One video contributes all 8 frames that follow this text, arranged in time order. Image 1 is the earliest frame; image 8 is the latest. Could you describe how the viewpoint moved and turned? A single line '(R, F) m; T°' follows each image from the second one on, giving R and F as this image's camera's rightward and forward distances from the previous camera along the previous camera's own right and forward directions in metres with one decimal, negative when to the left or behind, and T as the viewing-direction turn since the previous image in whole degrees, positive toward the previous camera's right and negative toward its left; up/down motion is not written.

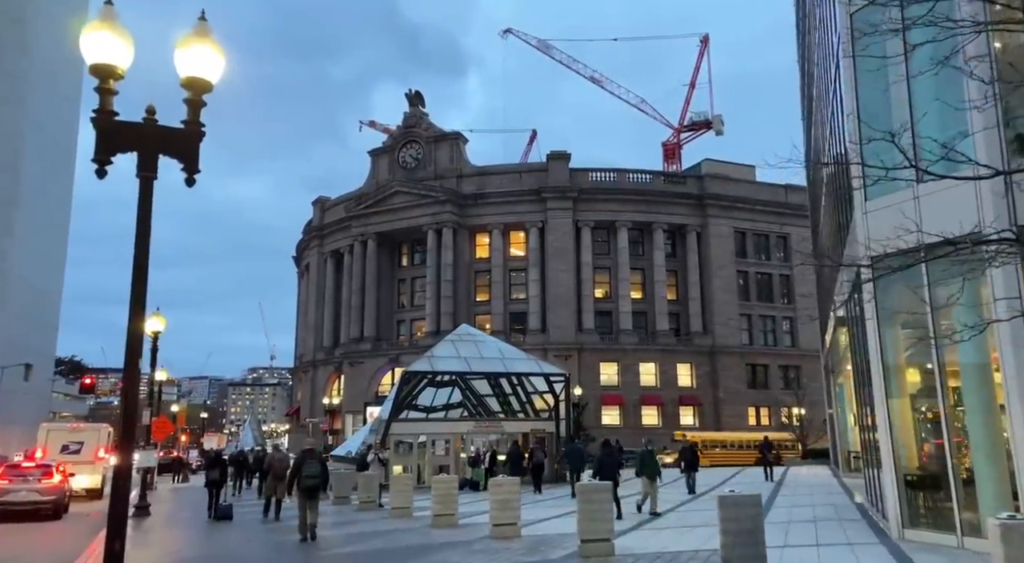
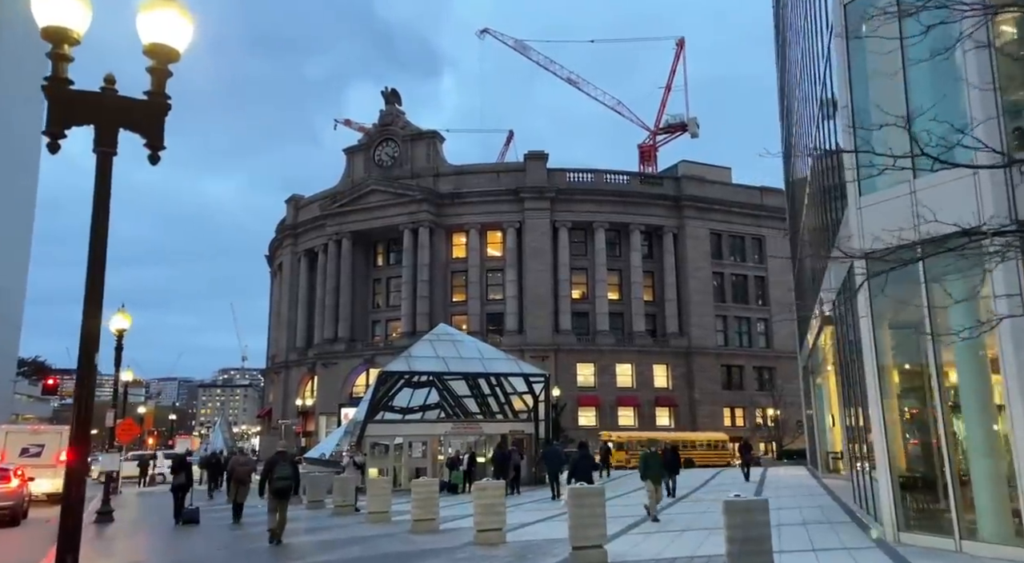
(-0.2, +0.5) m; +2°
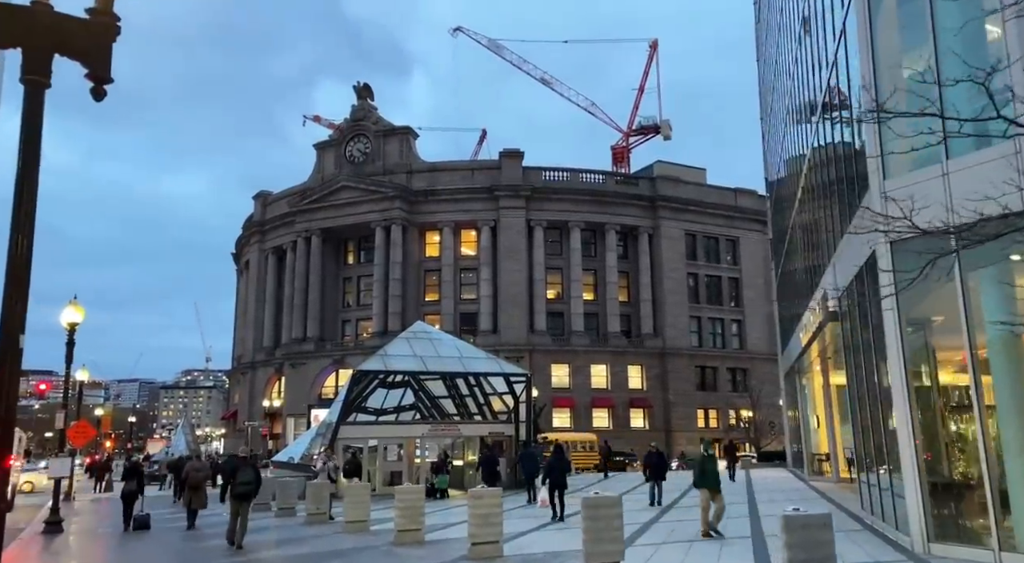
(-0.4, +1.2) m; +2°
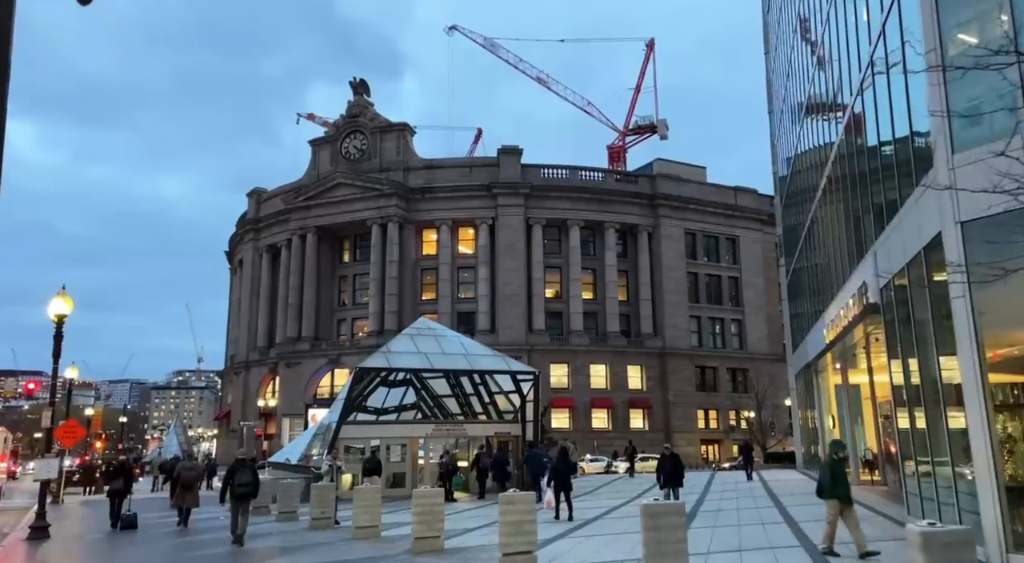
(-0.5, +1.1) m; 0°
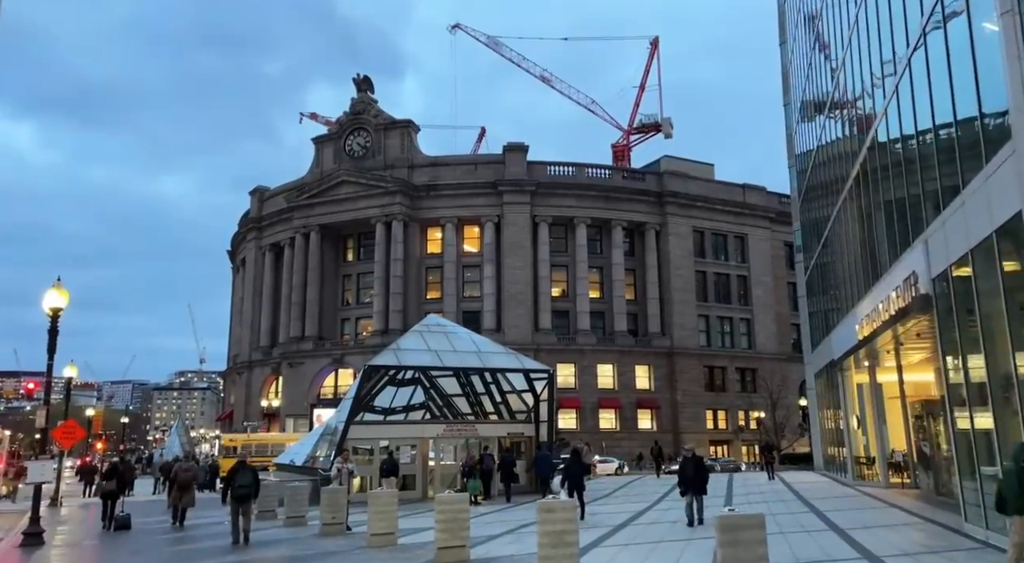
(-0.4, +1.0) m; 0°
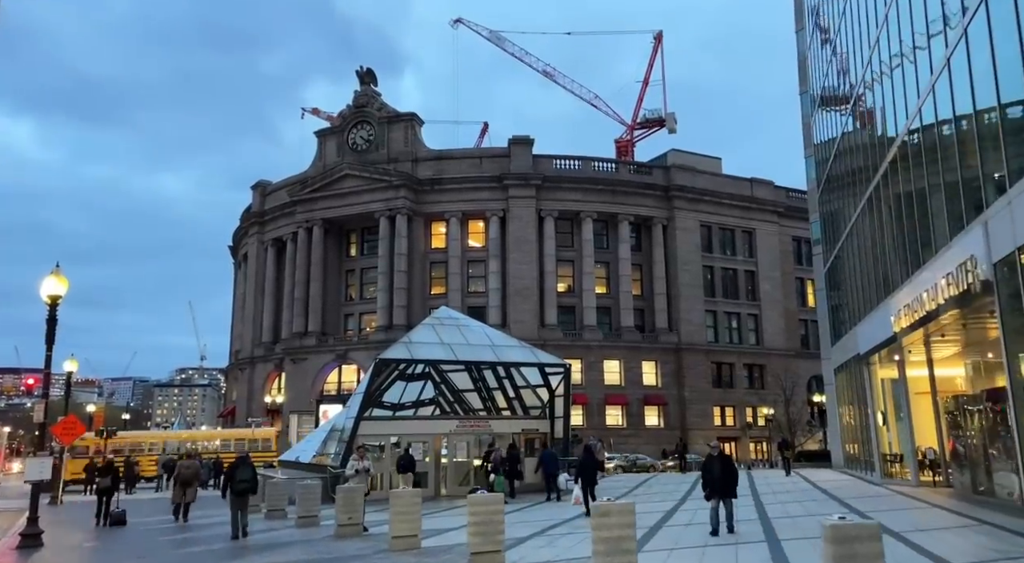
(-0.5, +0.9) m; 0°
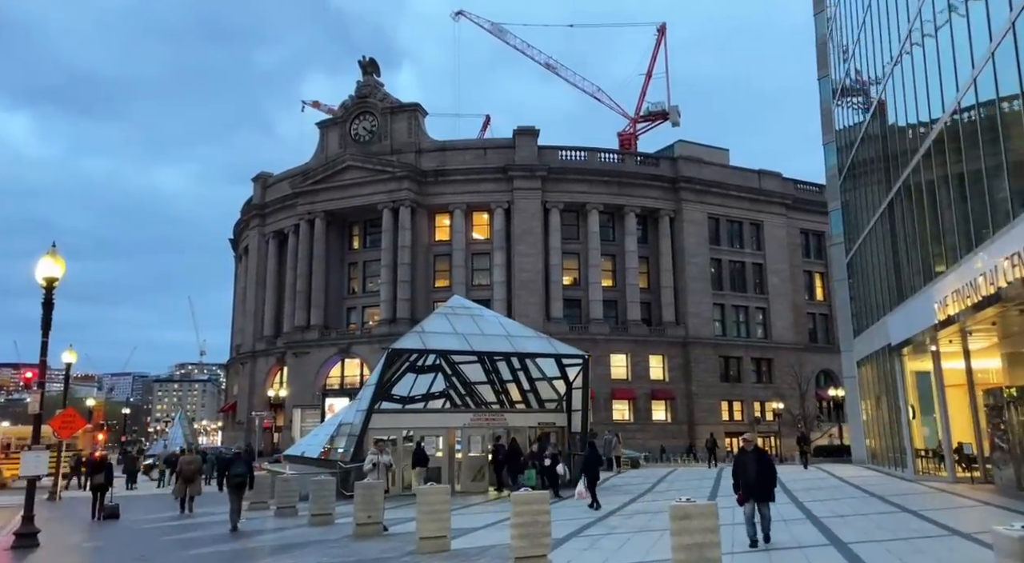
(-0.5, +1.0) m; 0°
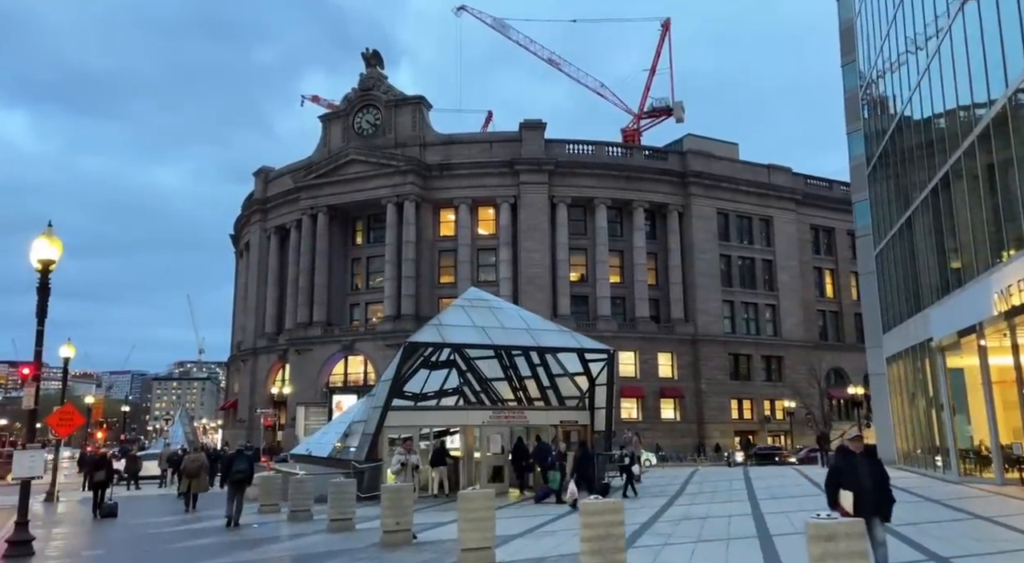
(-0.6, +1.2) m; 0°
